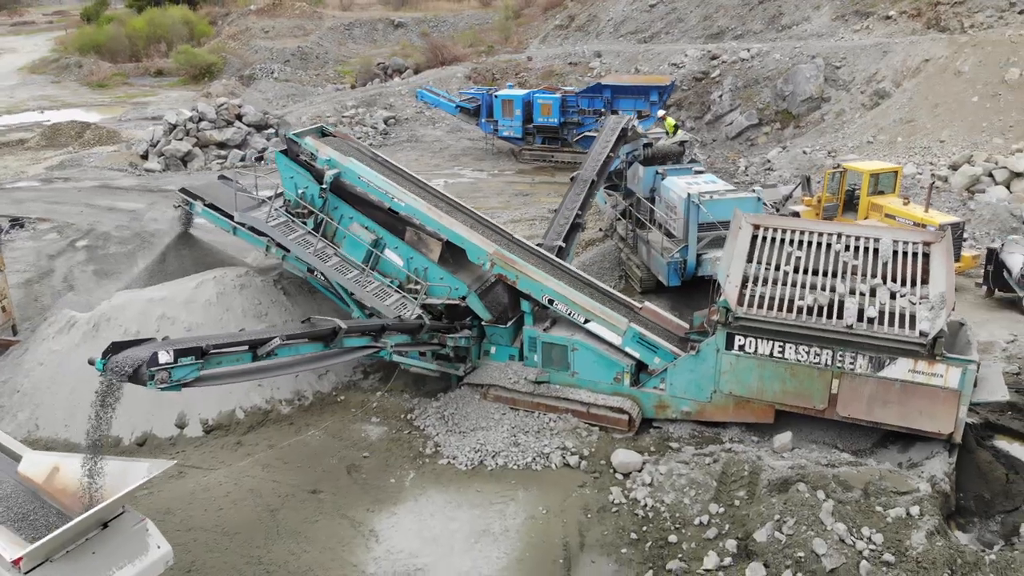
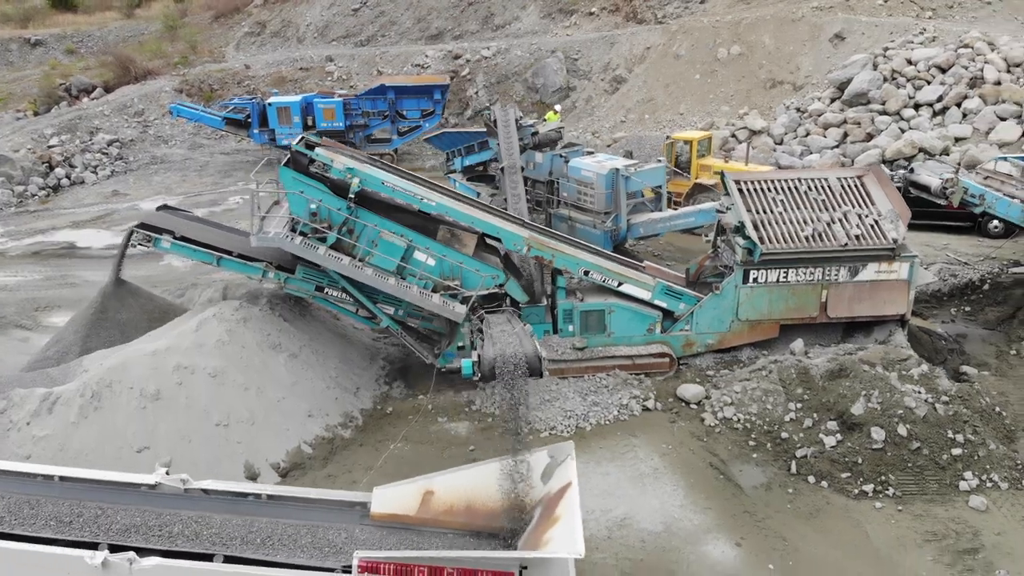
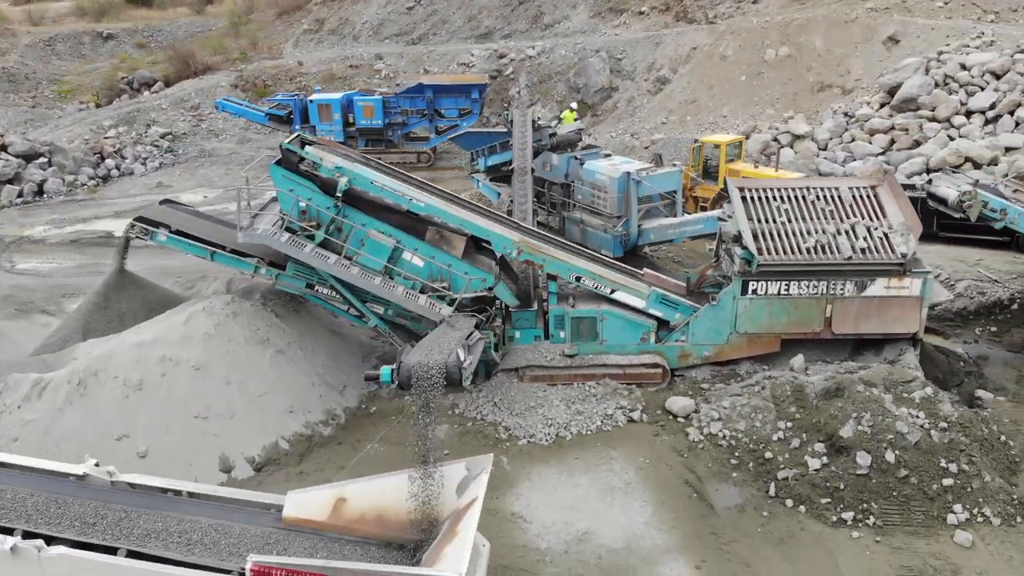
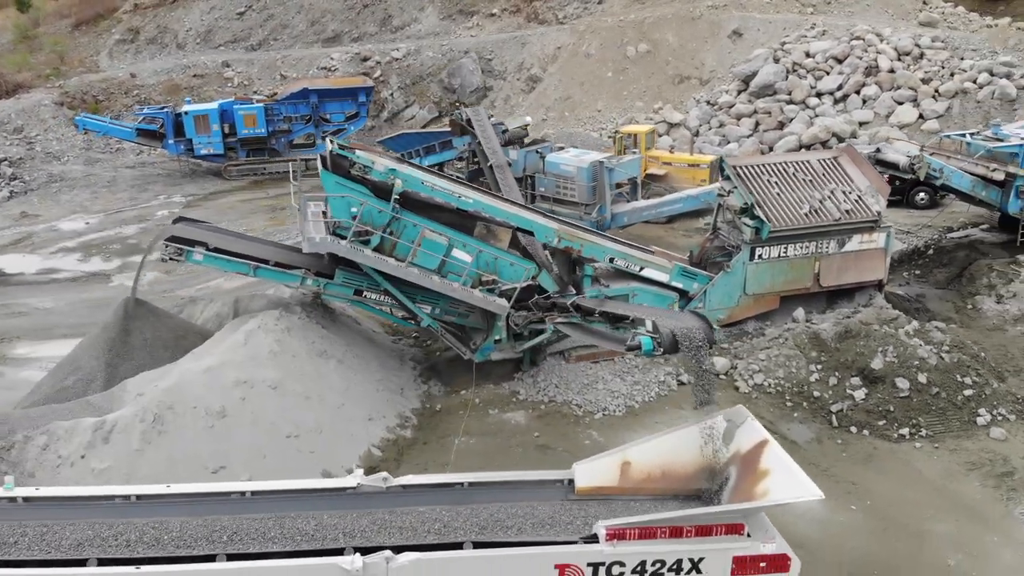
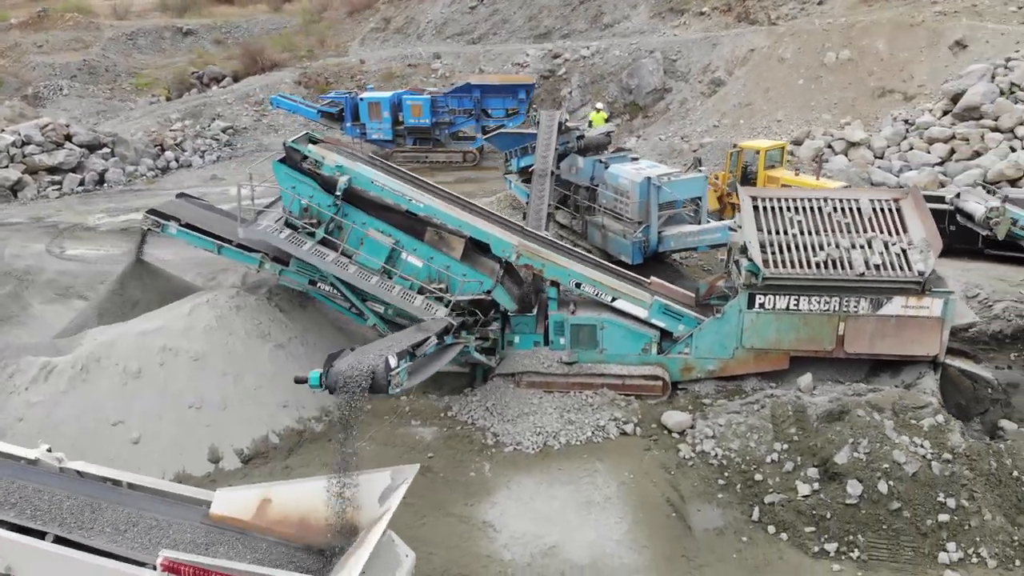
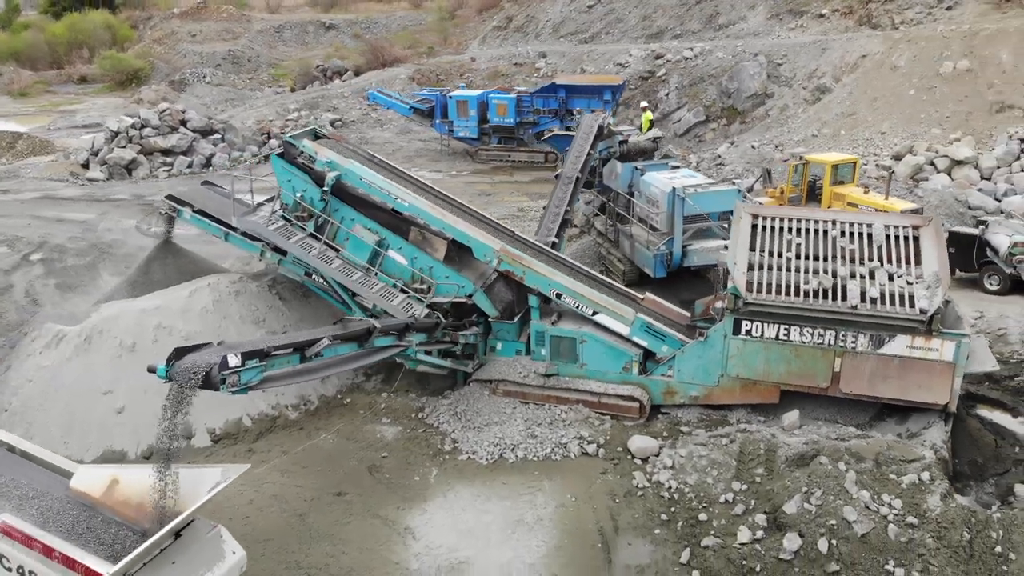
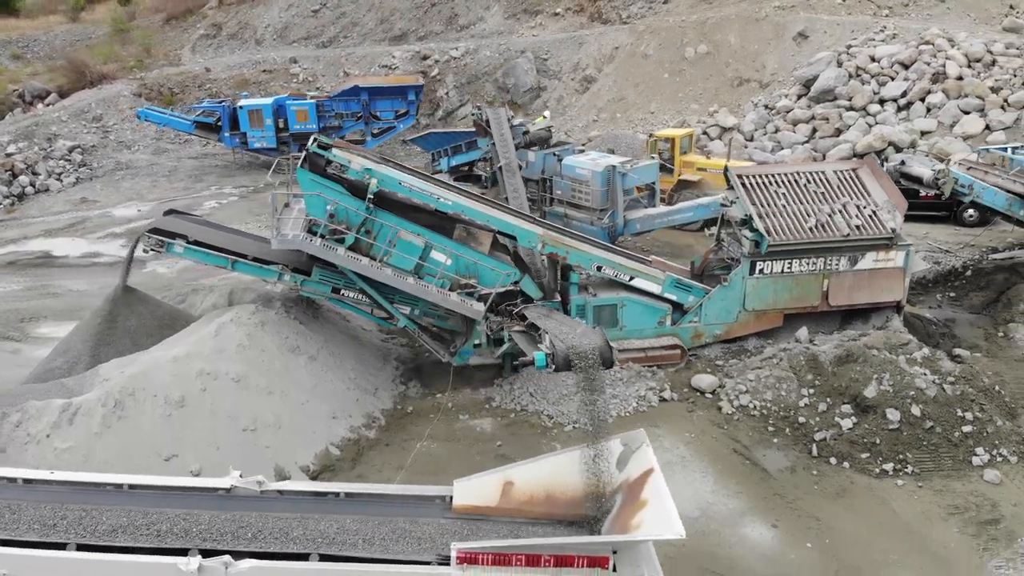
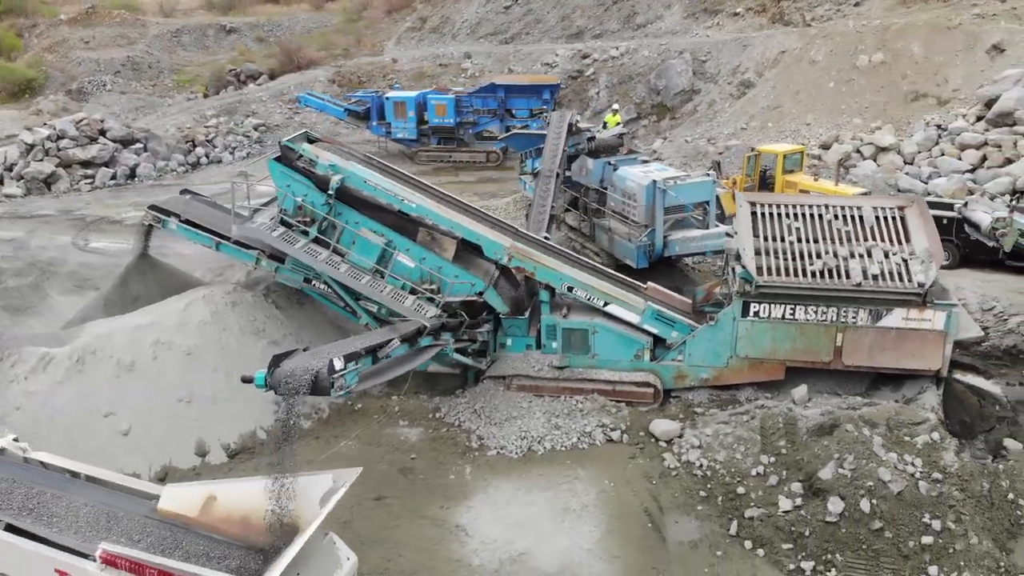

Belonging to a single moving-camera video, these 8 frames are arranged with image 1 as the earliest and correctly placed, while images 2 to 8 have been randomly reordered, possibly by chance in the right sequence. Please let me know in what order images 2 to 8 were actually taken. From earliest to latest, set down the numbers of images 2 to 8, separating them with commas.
6, 8, 5, 3, 2, 7, 4
